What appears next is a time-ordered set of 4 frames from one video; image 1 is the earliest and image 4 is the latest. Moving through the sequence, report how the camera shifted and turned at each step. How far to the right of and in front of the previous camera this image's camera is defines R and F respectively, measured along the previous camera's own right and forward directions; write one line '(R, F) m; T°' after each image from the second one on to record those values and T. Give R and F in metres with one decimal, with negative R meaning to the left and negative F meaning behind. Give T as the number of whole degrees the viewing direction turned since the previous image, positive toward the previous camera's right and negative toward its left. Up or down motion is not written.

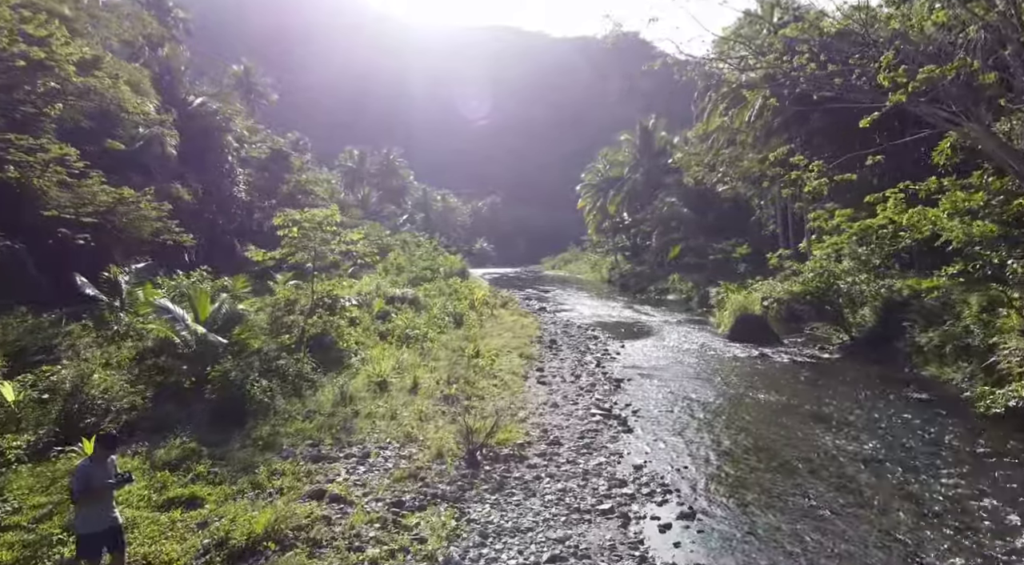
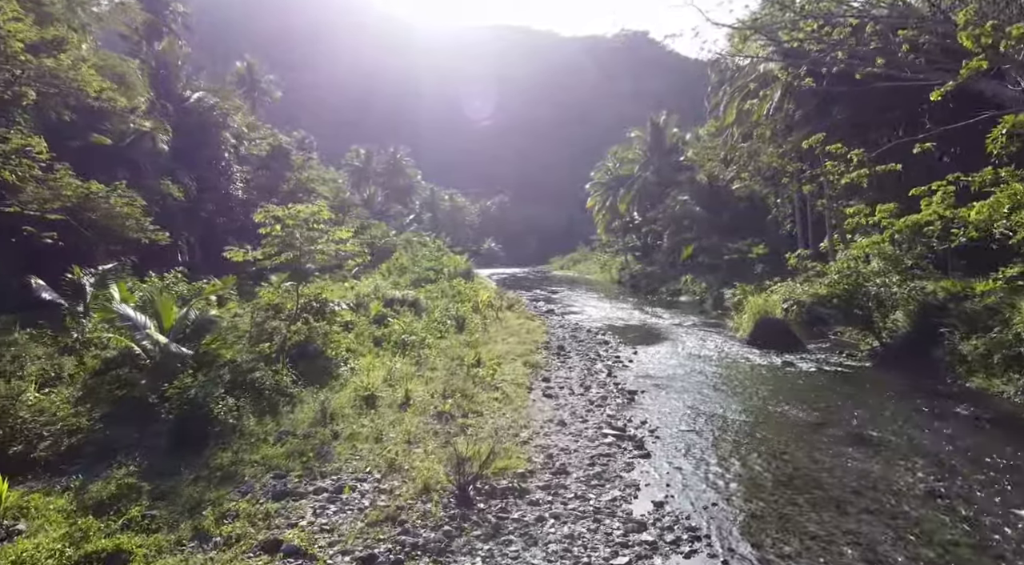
(+0.1, +1.0) m; -1°
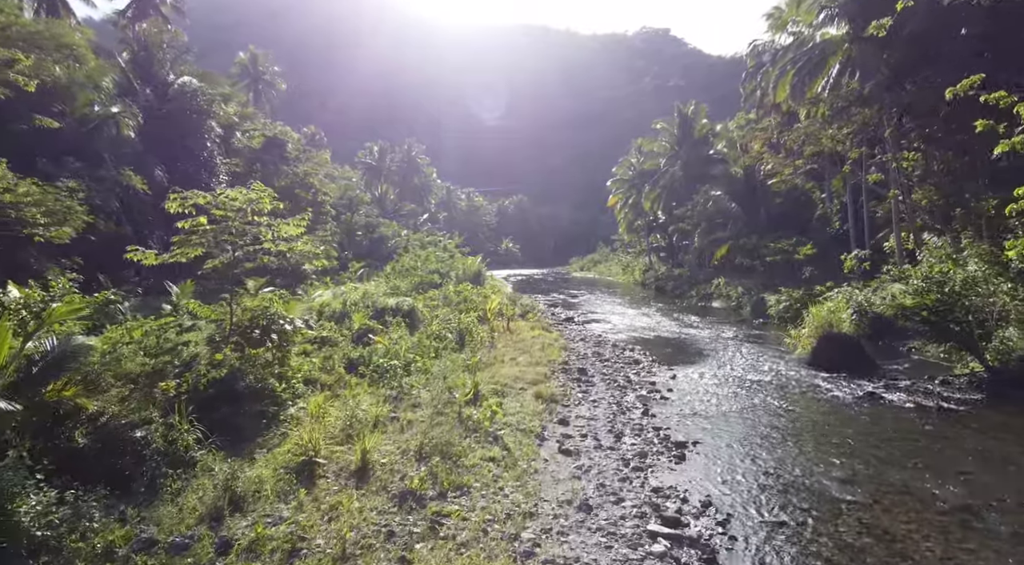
(+0.2, +2.9) m; -2°
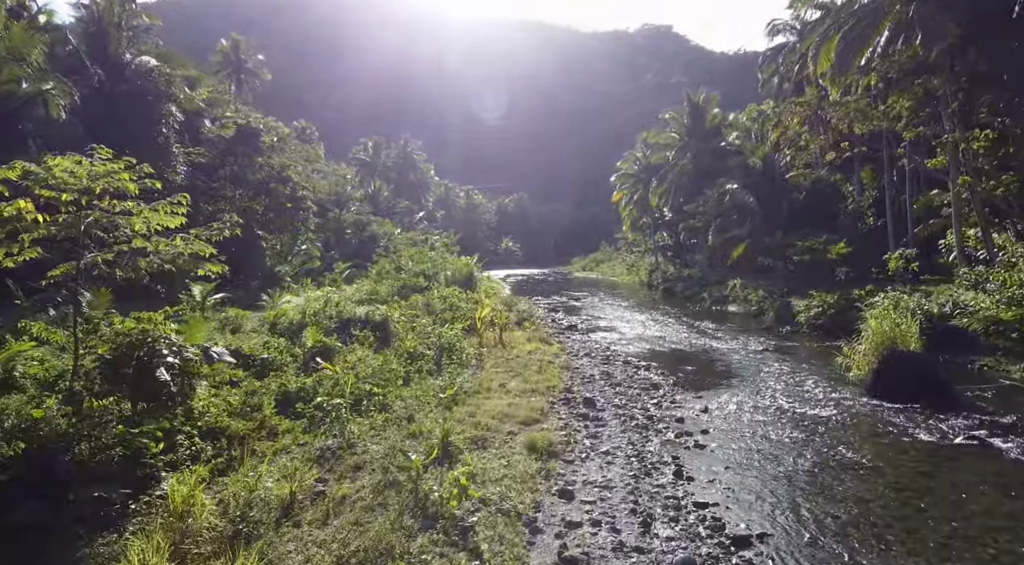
(+0.2, +2.7) m; 0°
